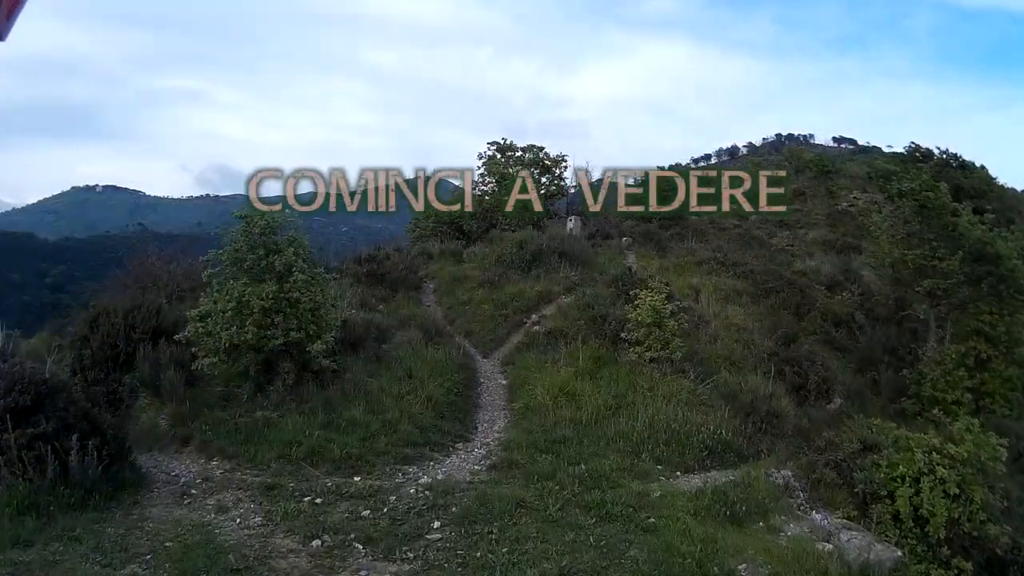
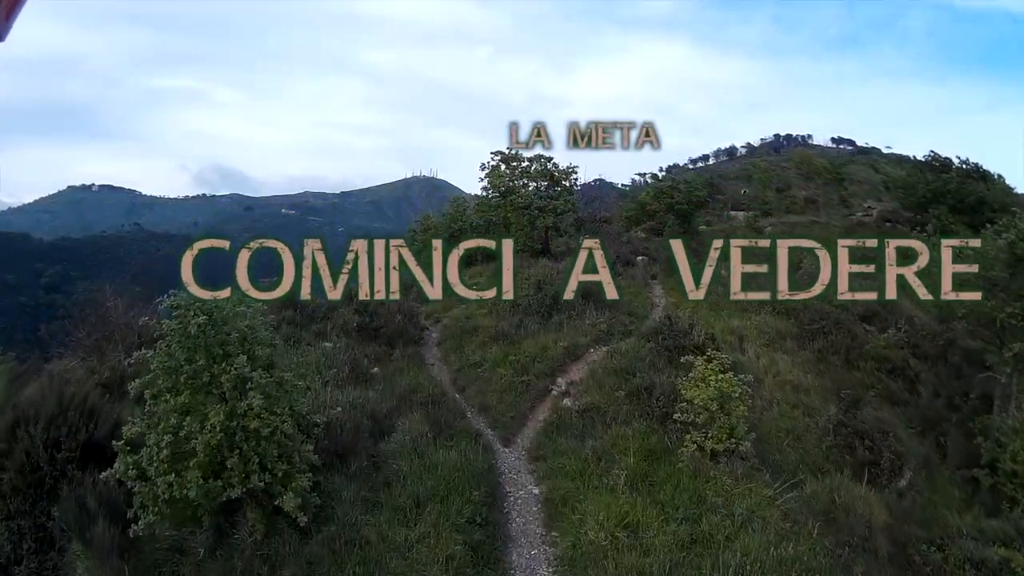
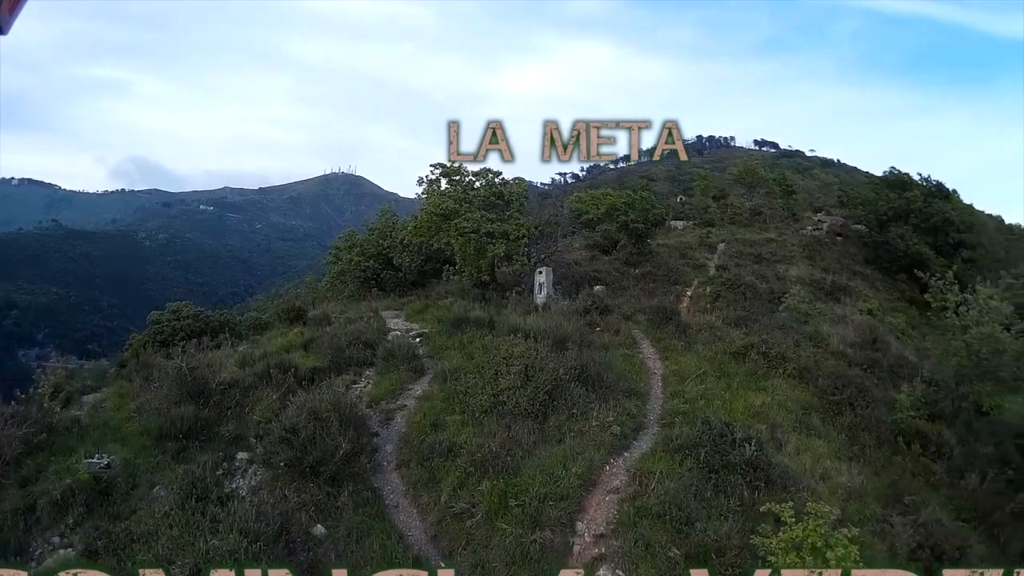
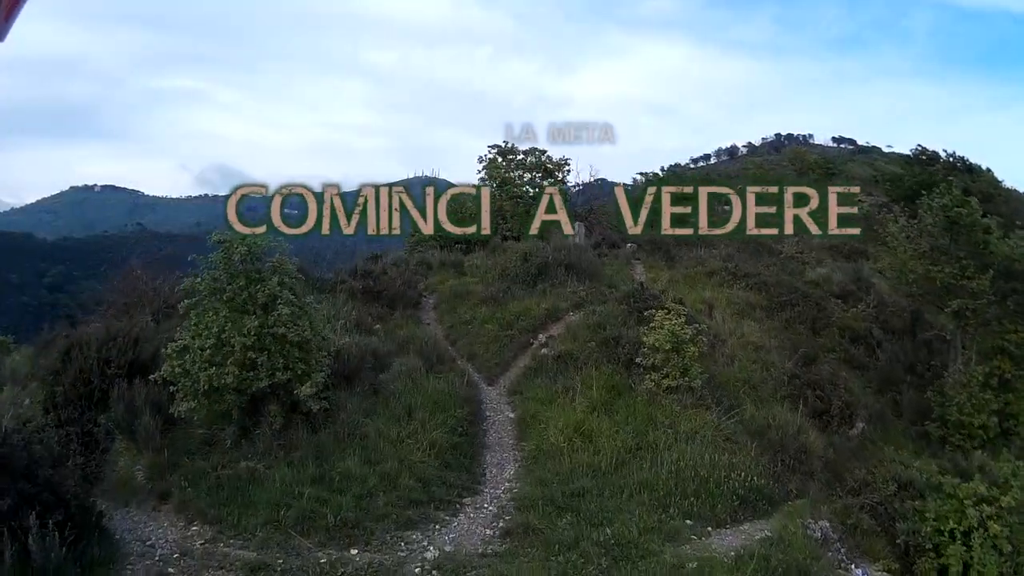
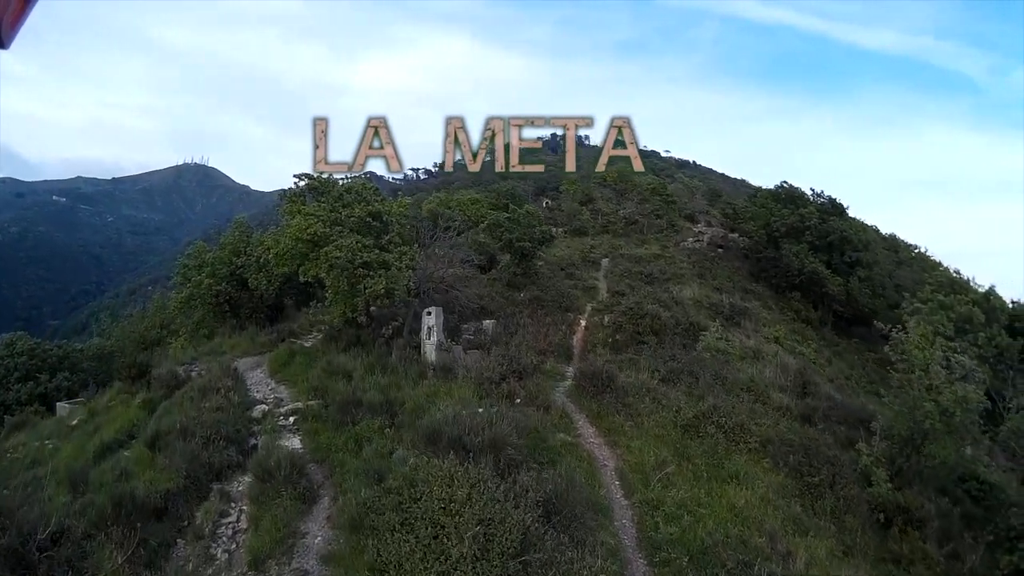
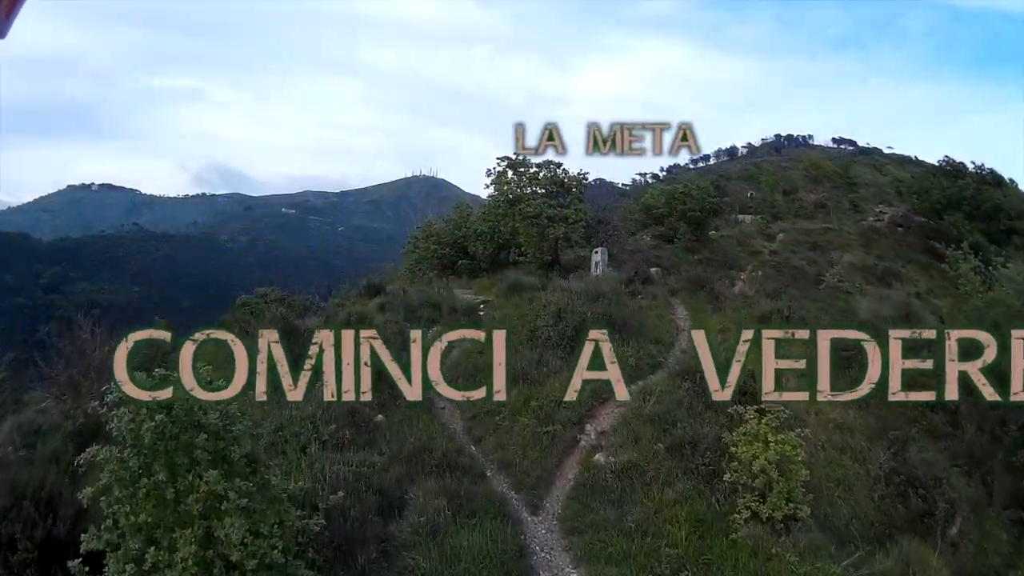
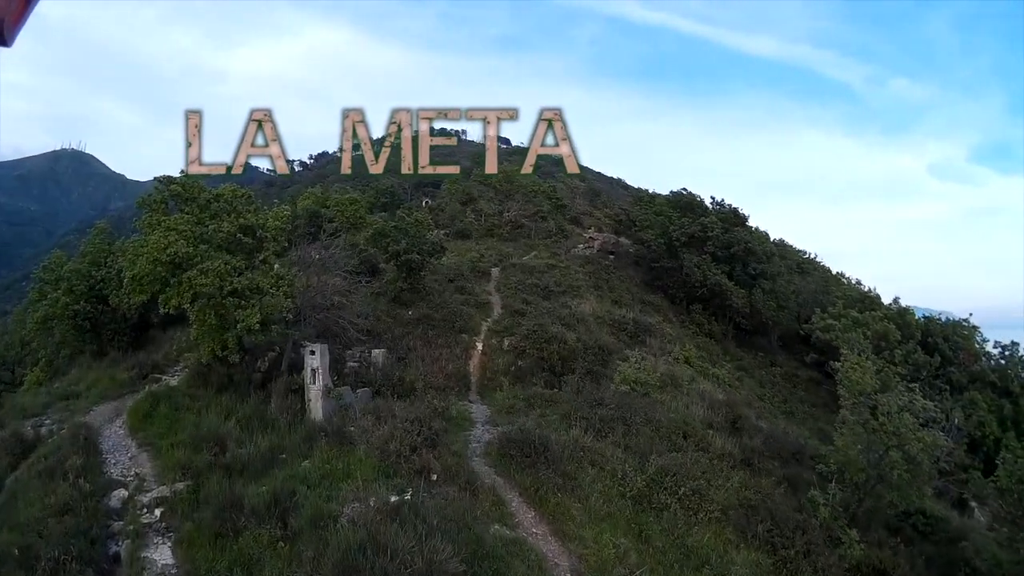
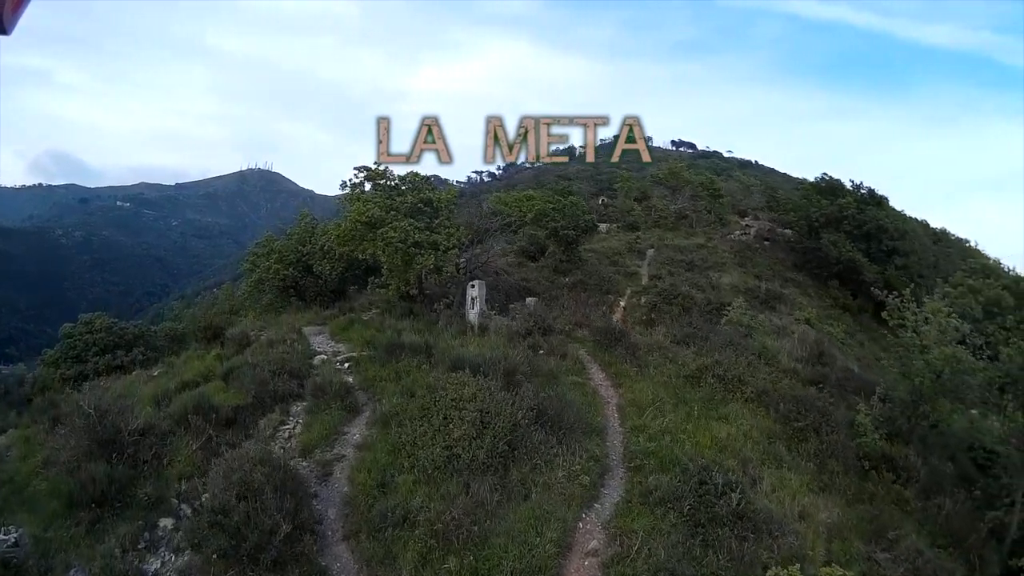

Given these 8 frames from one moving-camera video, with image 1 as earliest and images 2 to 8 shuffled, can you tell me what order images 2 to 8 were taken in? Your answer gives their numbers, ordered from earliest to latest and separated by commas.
4, 2, 6, 3, 8, 5, 7
